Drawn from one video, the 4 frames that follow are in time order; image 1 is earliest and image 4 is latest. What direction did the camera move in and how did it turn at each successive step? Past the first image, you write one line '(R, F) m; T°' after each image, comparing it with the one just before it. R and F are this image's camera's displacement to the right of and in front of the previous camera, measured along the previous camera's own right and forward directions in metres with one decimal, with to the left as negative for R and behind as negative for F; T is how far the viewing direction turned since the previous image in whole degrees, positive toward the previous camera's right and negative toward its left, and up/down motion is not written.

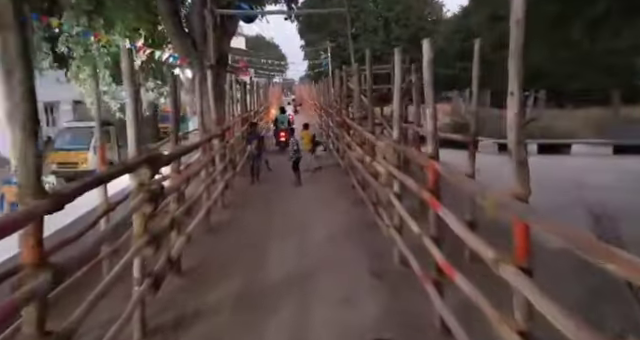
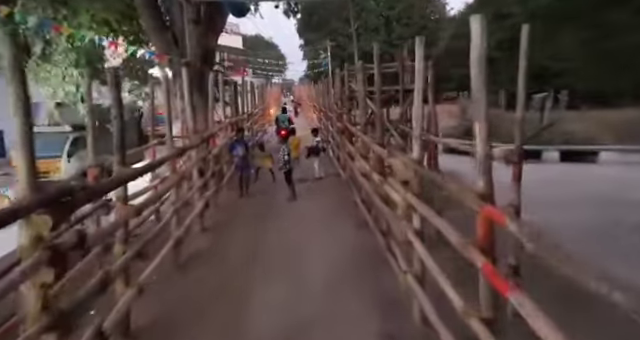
(0.0, +1.3) m; 0°
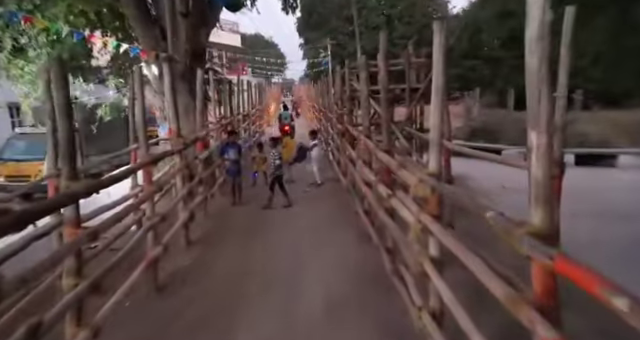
(0.0, +0.7) m; 0°
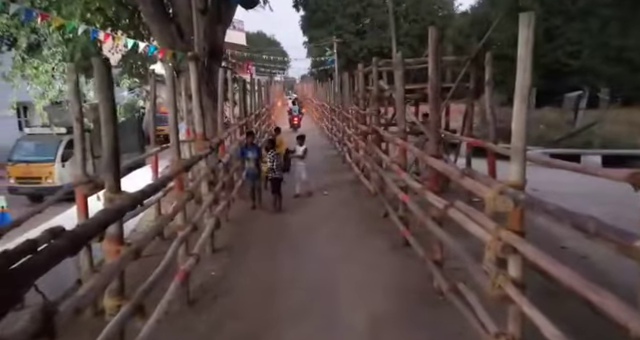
(-0.5, +0.3) m; 0°
